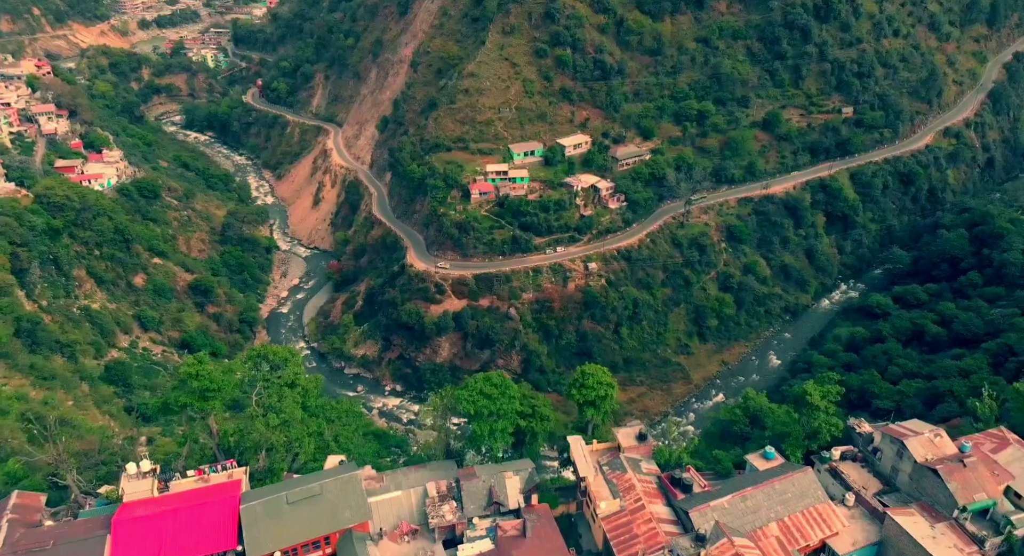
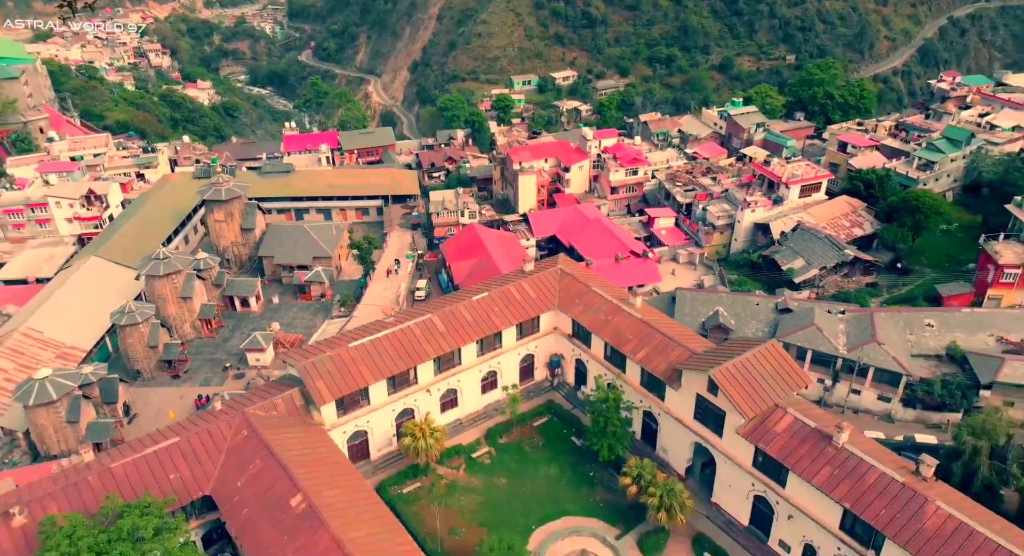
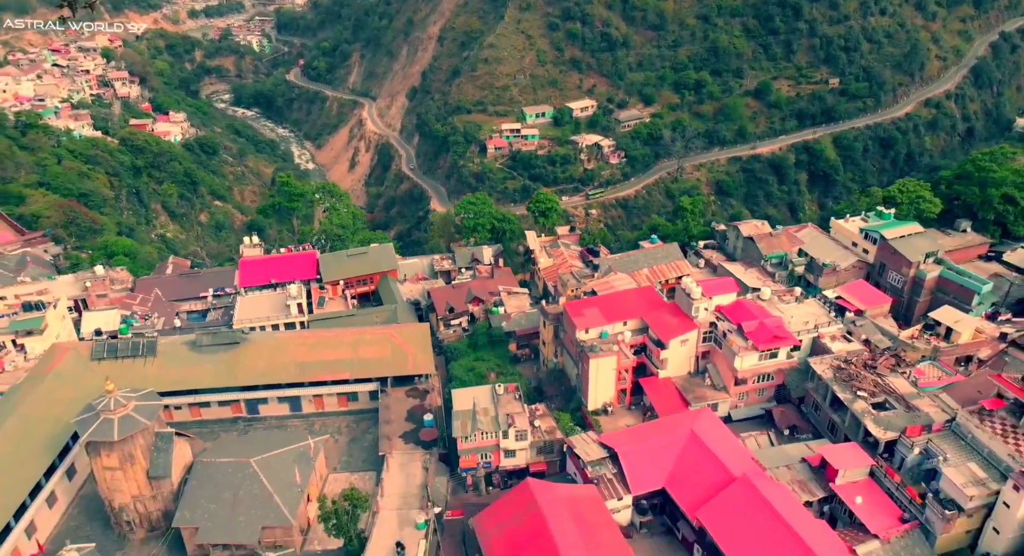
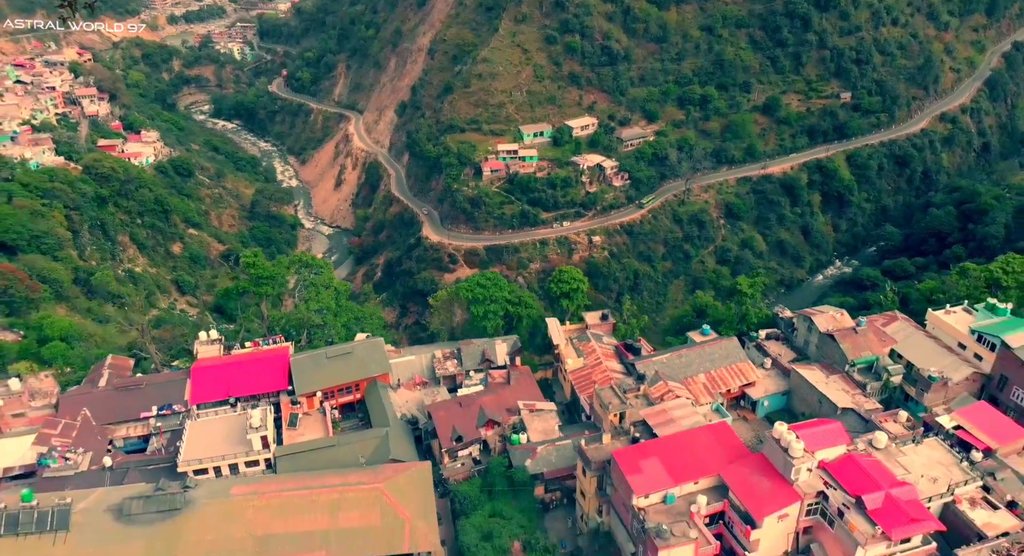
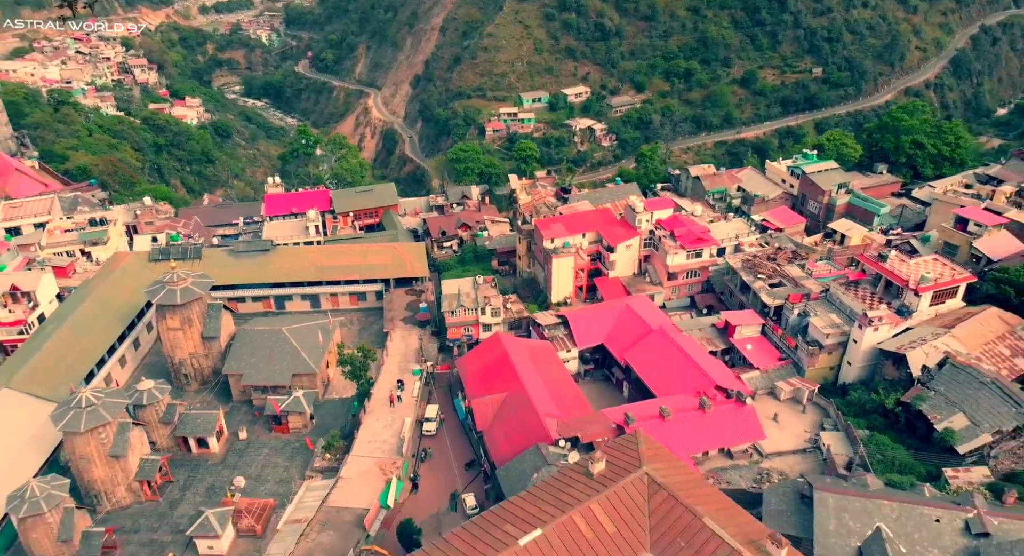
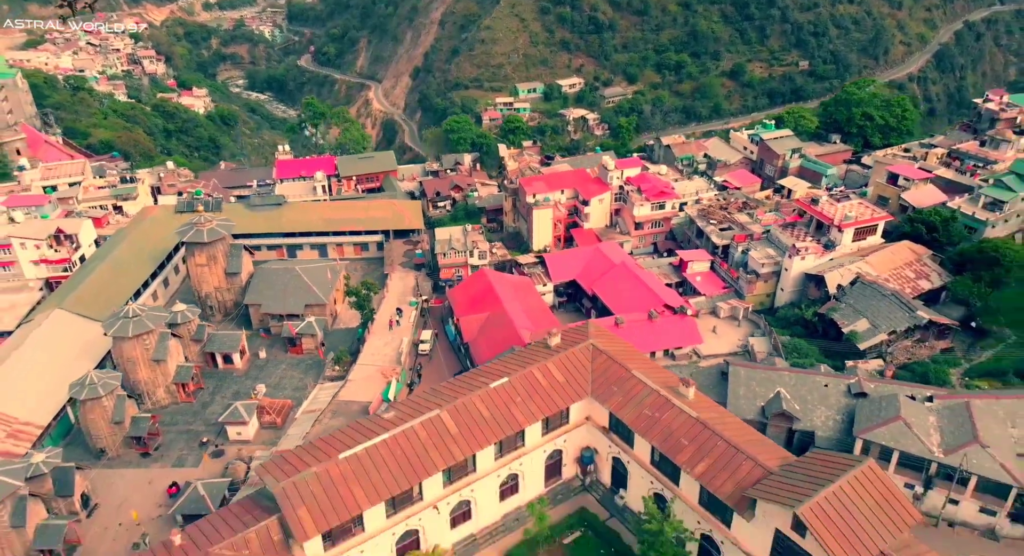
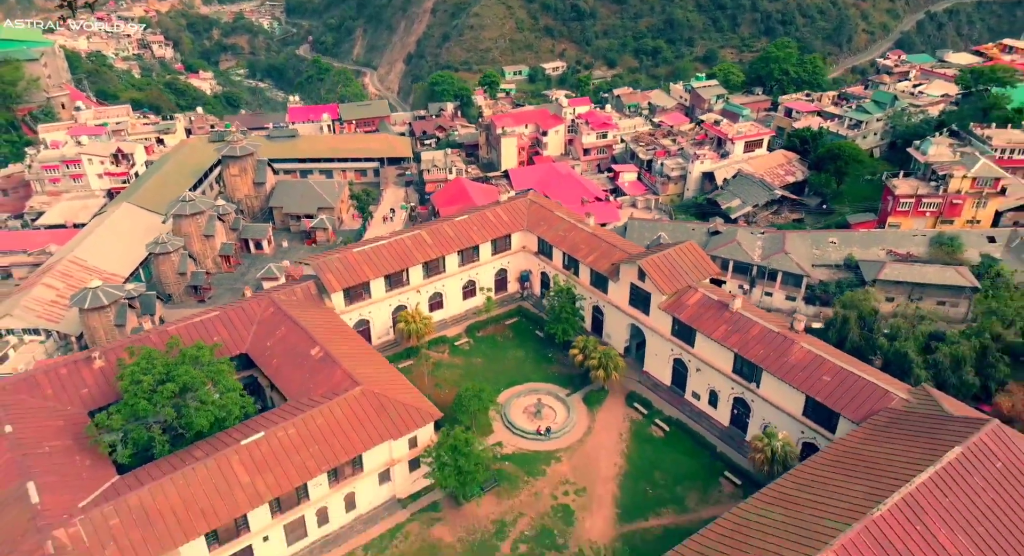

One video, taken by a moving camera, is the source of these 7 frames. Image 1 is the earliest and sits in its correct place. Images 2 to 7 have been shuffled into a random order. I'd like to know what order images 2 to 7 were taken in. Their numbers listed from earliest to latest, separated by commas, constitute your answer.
4, 3, 5, 6, 2, 7
